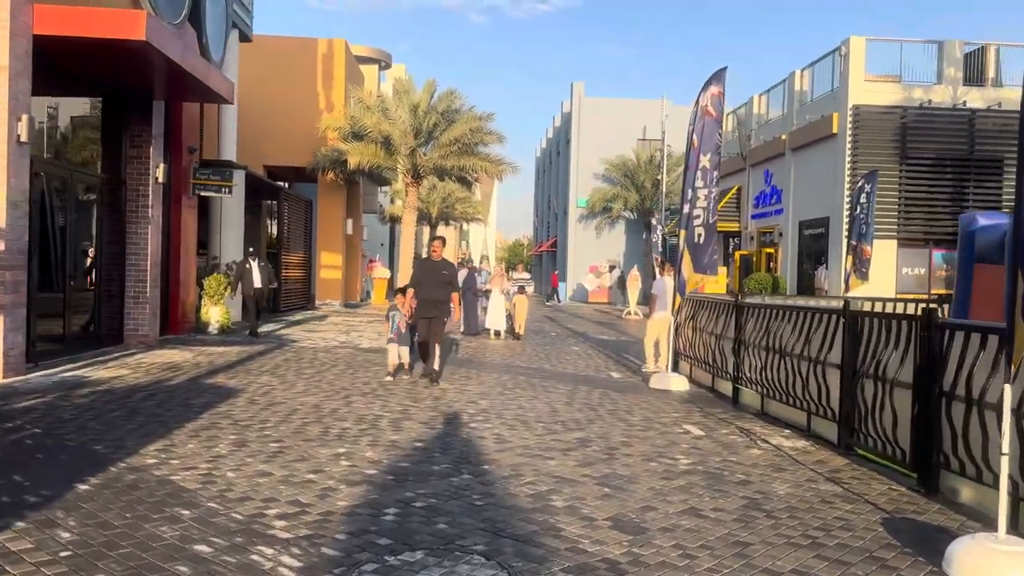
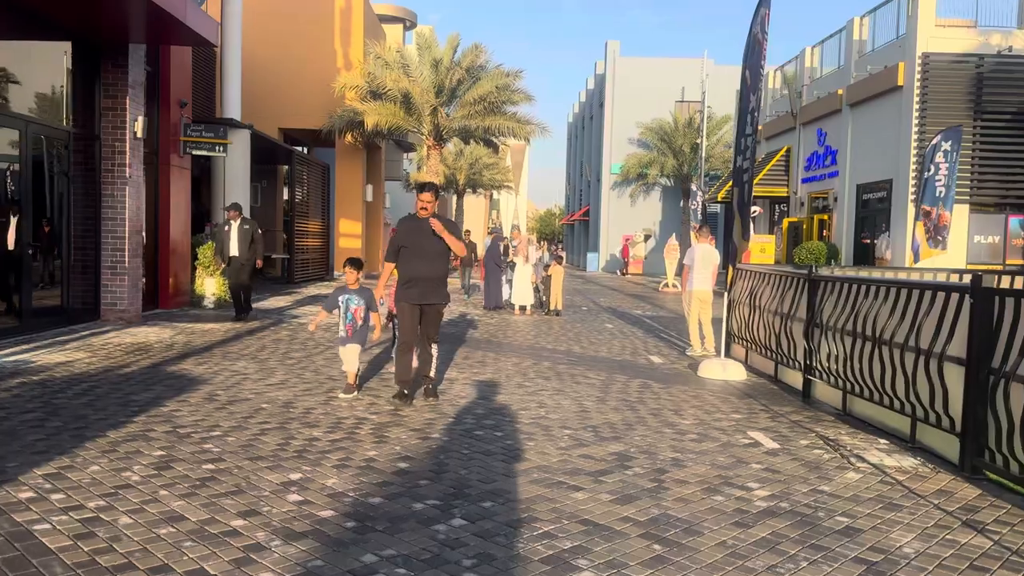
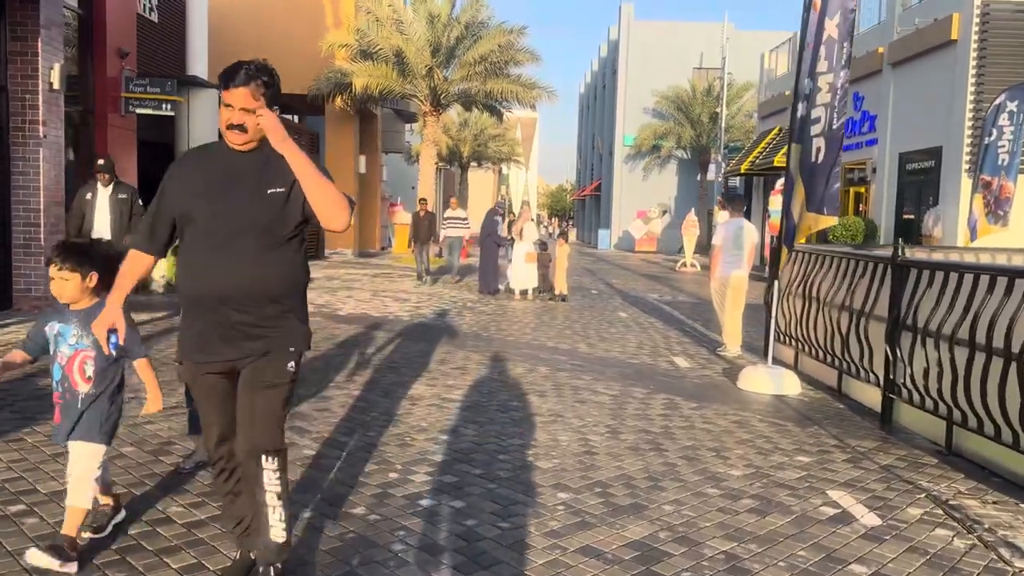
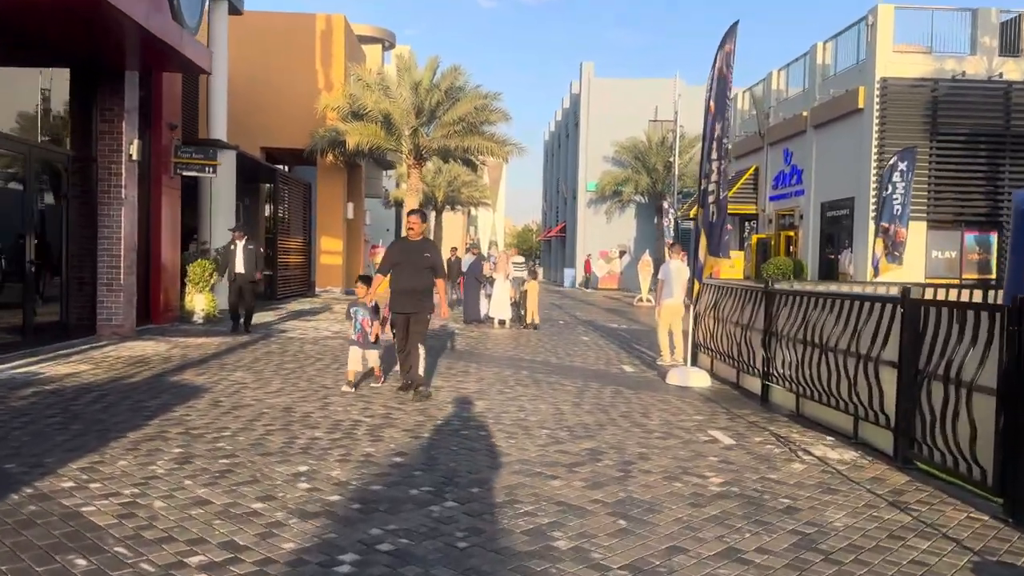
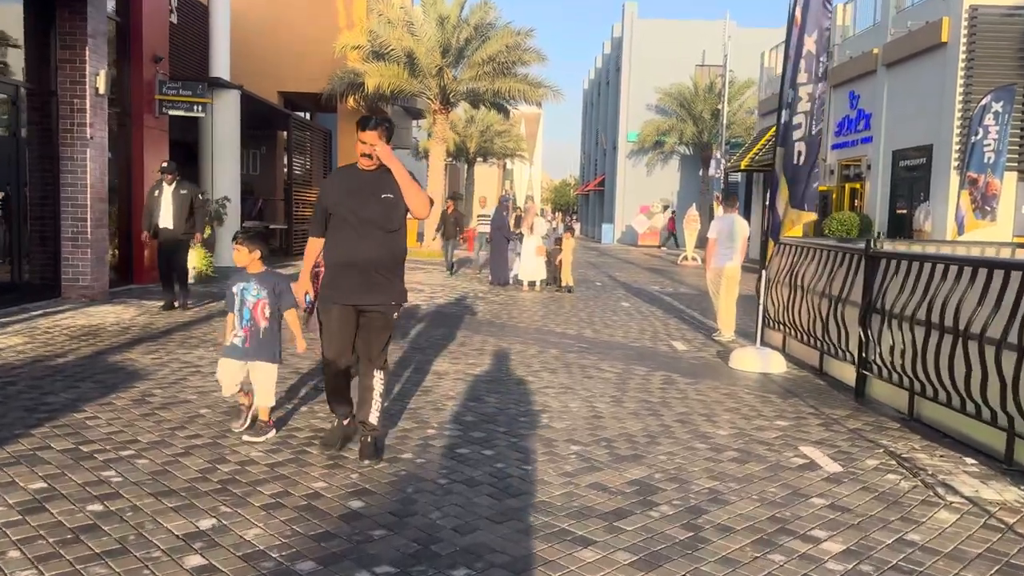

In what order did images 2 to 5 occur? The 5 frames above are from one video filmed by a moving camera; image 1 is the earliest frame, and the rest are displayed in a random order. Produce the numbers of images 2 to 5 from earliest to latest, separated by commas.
4, 2, 5, 3
